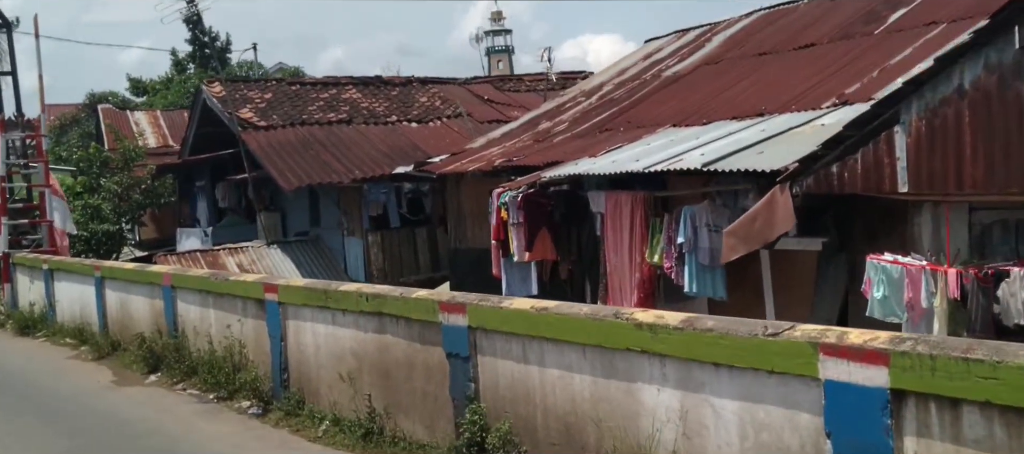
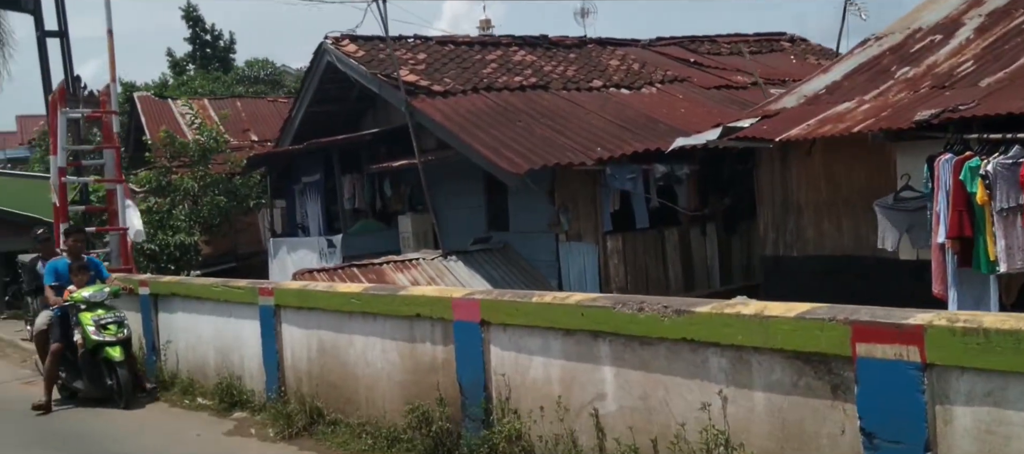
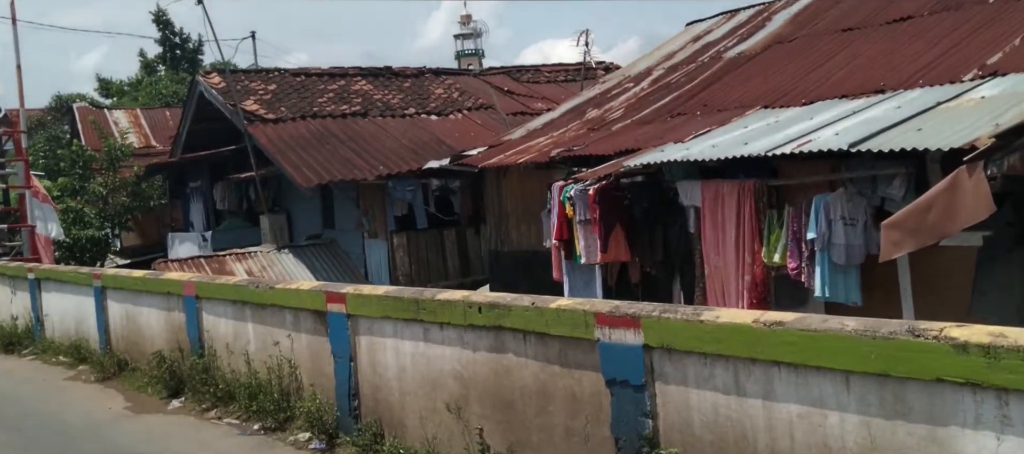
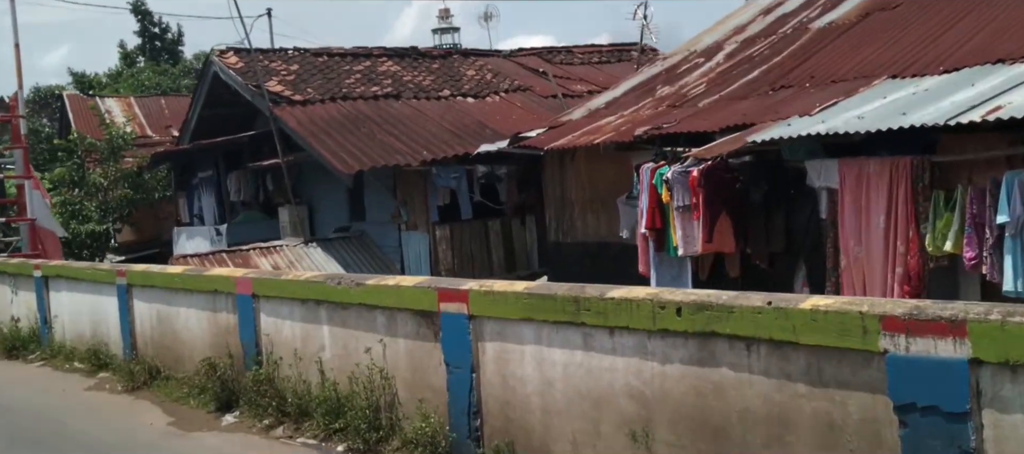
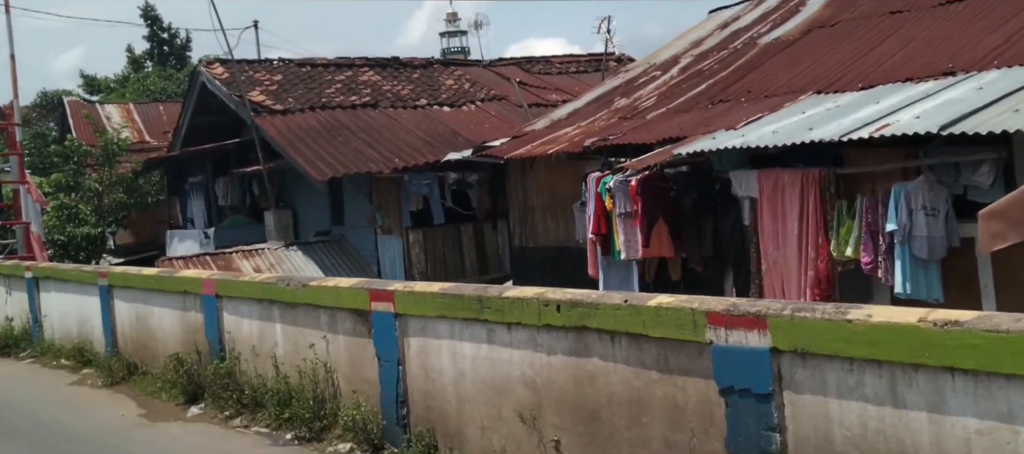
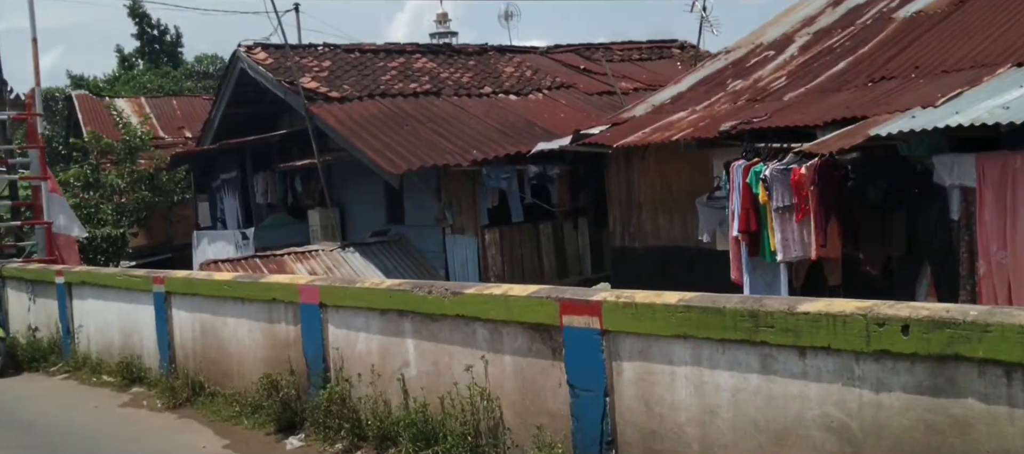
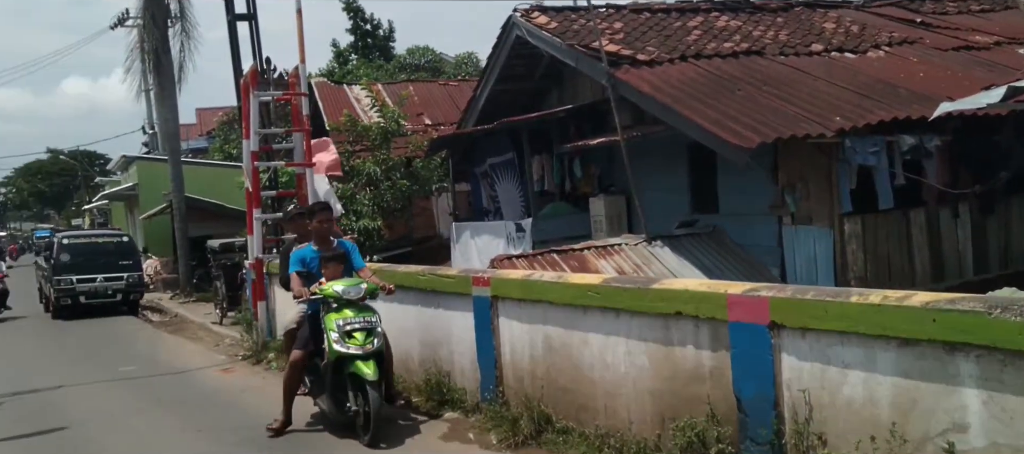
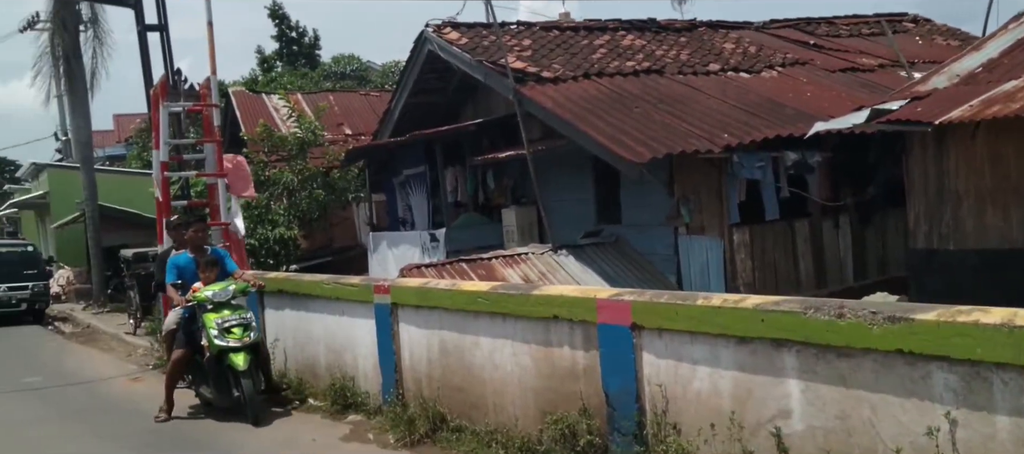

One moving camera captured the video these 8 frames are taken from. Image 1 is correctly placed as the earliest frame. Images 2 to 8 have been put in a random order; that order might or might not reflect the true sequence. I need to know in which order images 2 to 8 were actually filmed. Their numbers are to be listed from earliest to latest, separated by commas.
3, 5, 4, 6, 2, 8, 7
